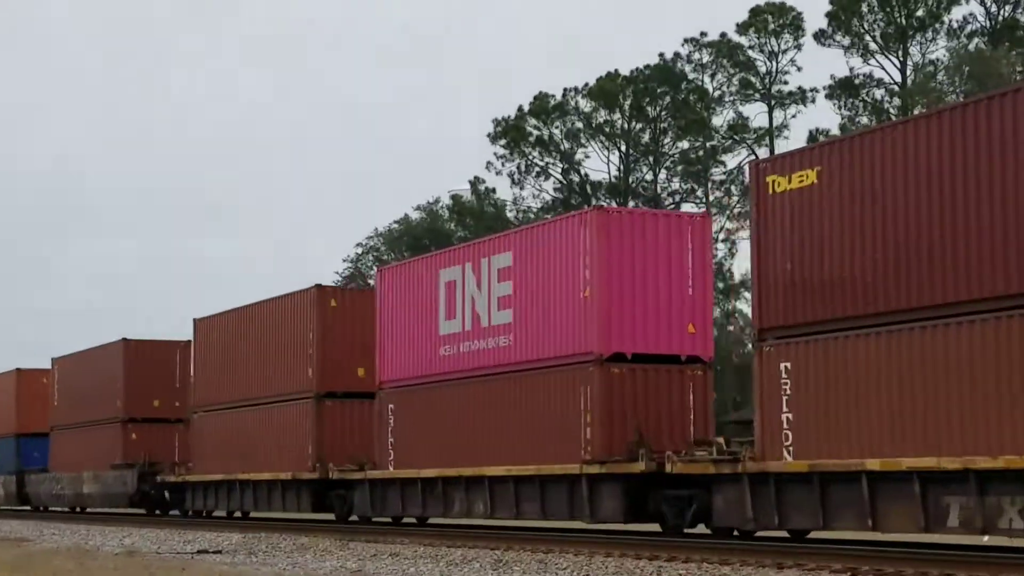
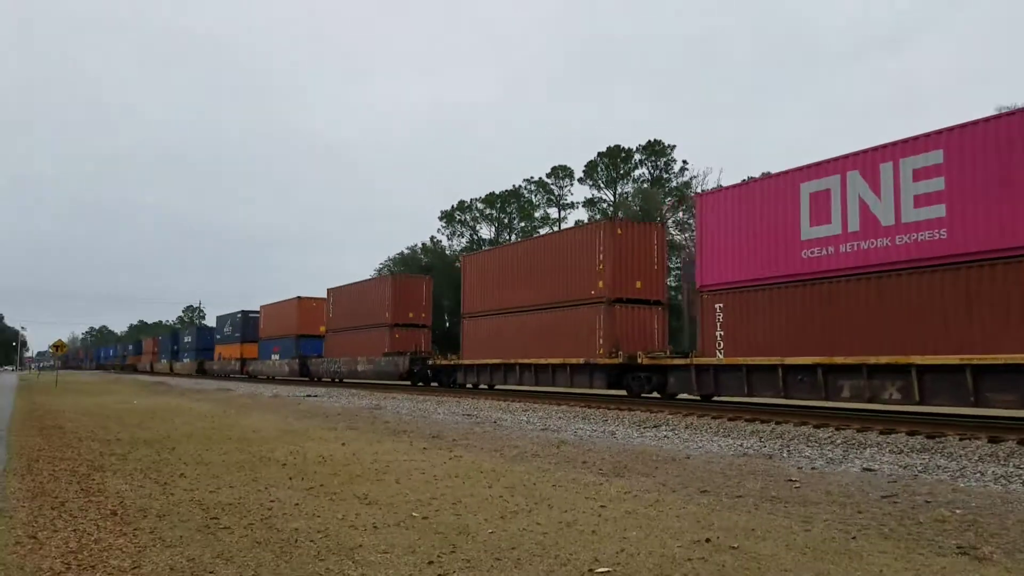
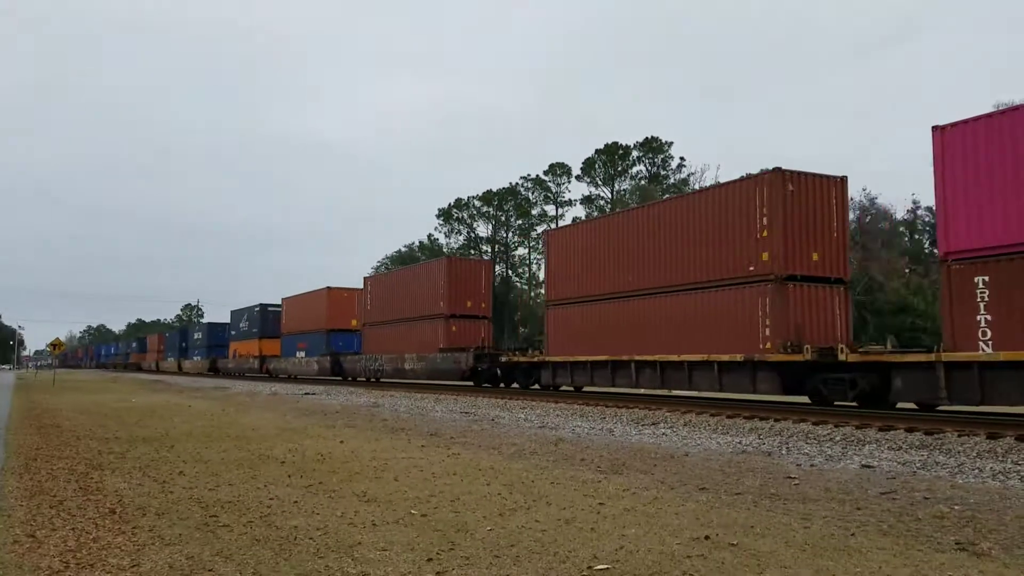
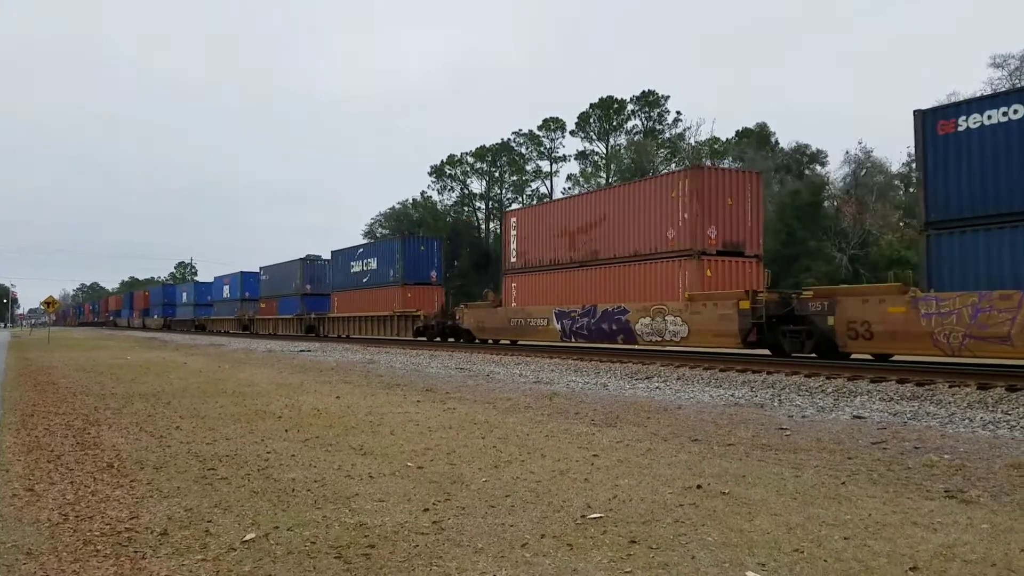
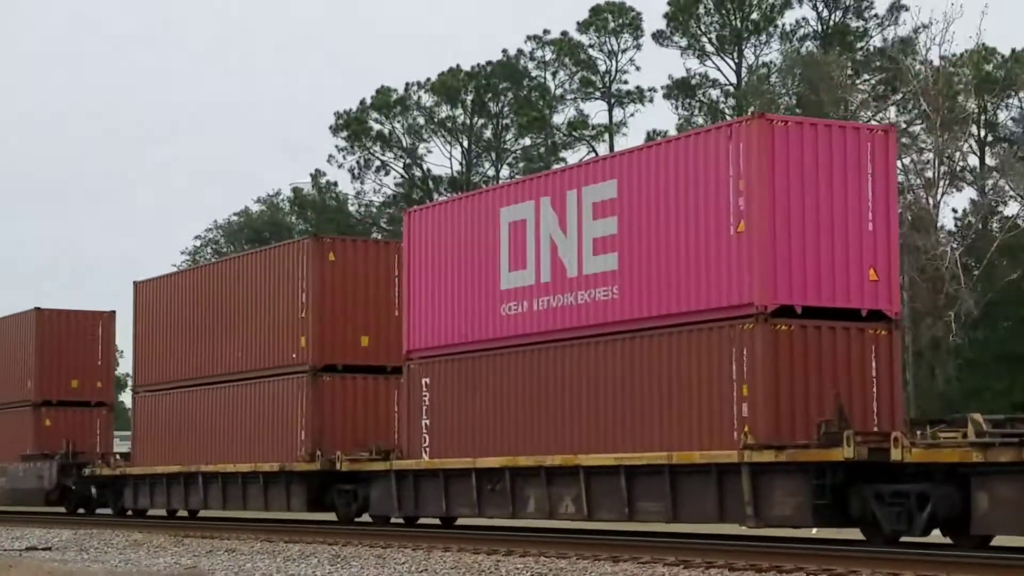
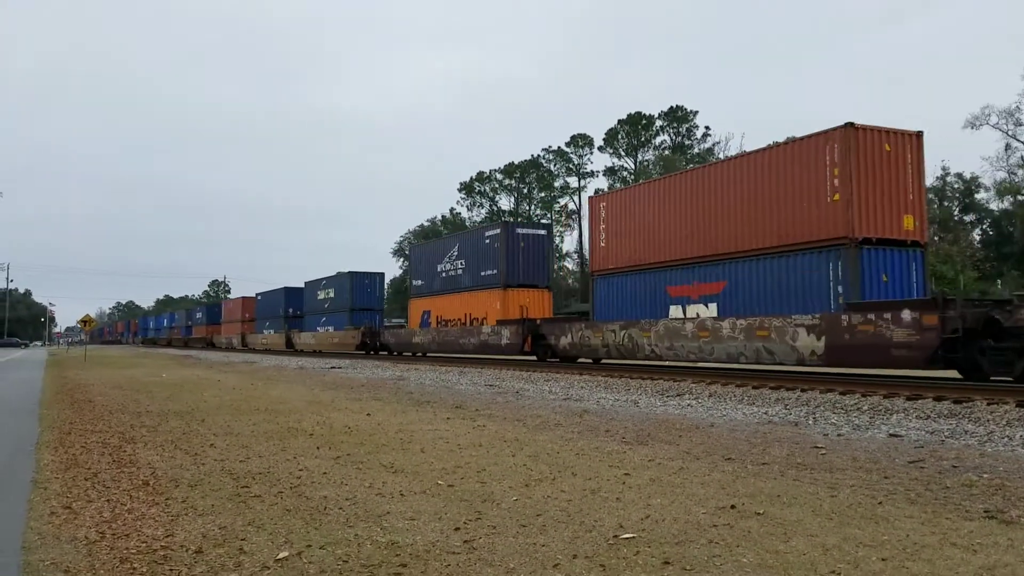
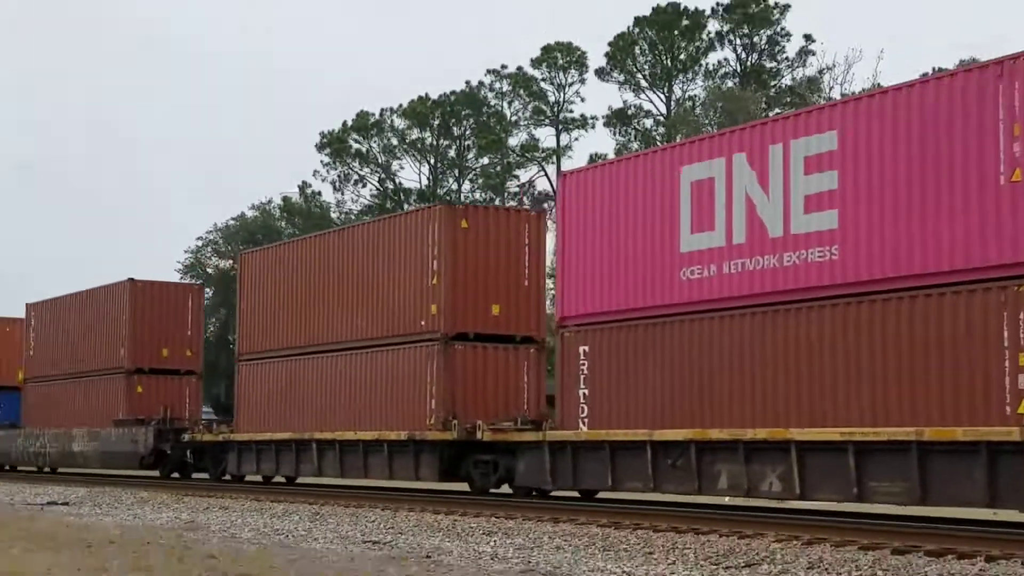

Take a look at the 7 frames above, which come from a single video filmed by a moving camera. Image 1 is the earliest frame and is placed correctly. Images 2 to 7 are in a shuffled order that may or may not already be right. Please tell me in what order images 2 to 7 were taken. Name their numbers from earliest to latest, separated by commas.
5, 7, 2, 3, 6, 4
